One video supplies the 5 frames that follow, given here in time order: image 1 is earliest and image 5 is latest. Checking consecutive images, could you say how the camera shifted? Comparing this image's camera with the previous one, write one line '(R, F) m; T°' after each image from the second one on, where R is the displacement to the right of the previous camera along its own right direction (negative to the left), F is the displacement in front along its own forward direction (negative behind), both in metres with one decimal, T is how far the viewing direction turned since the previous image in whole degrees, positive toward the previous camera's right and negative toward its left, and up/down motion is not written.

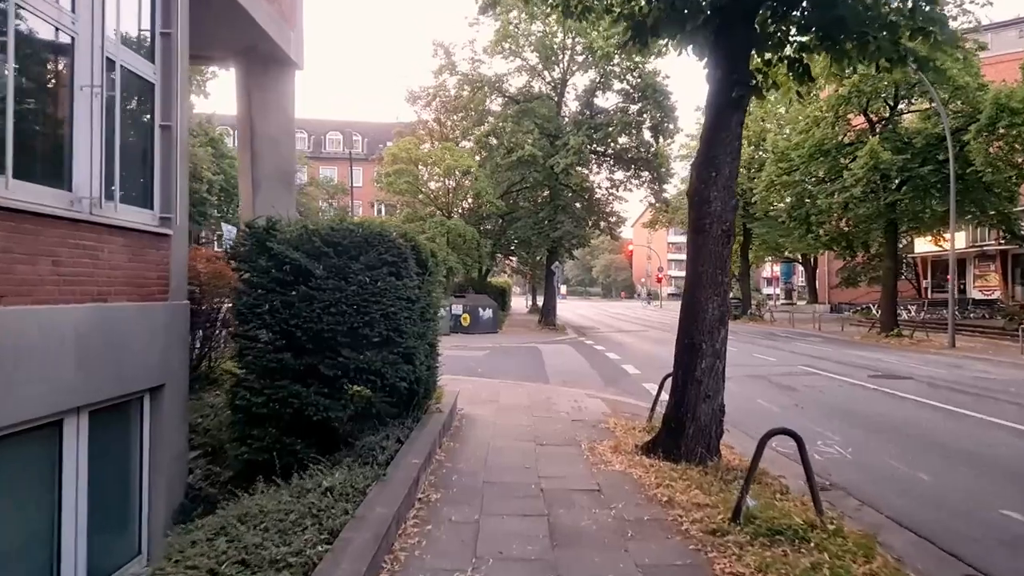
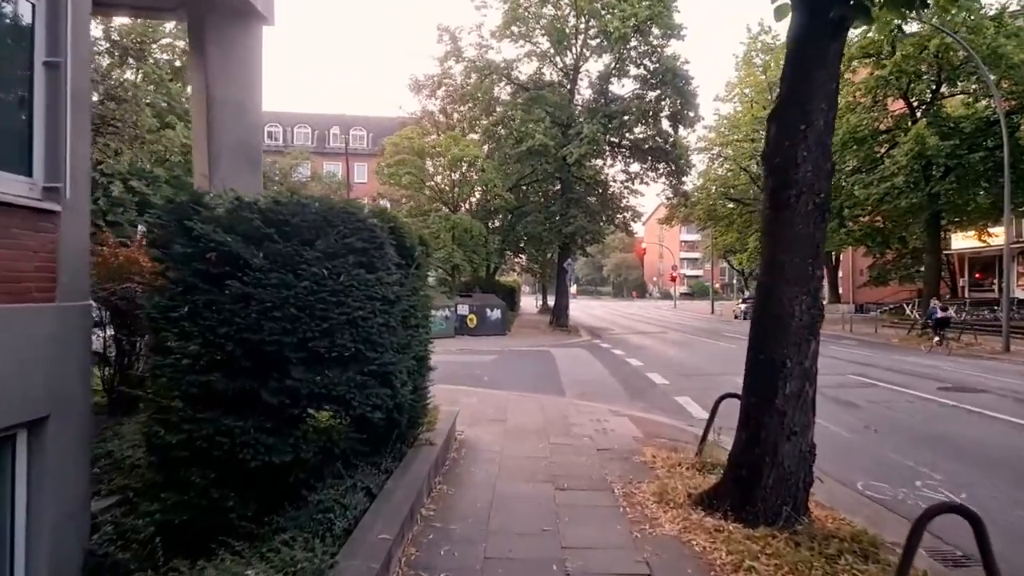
(0.0, +2.1) m; -1°
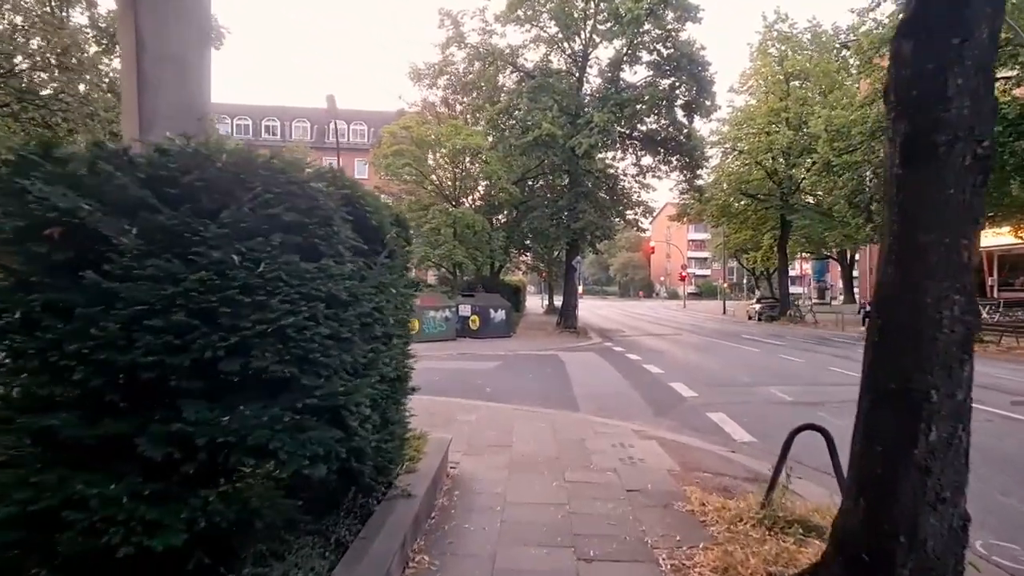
(0.0, +1.9) m; 0°
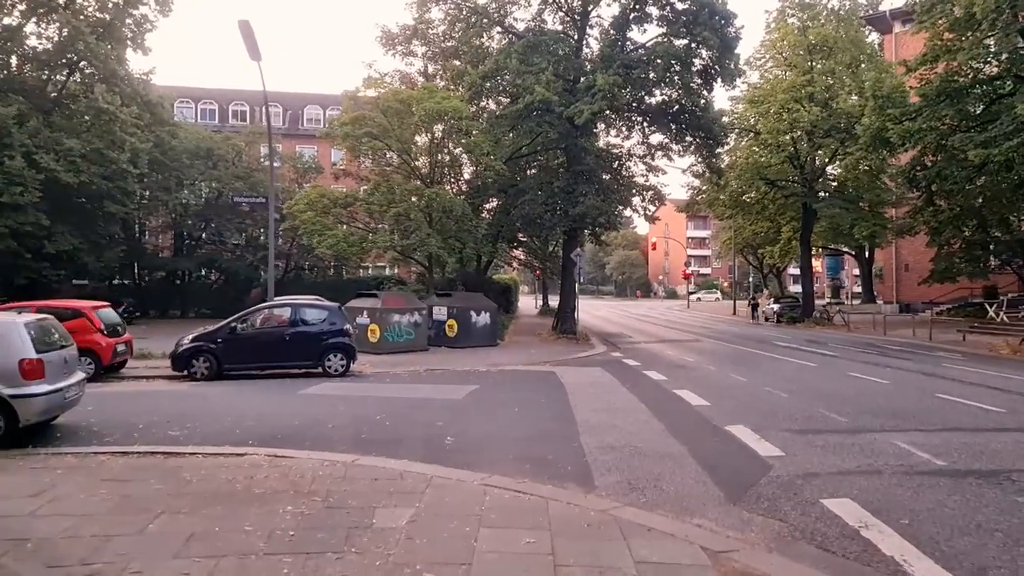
(+0.3, +4.9) m; +1°
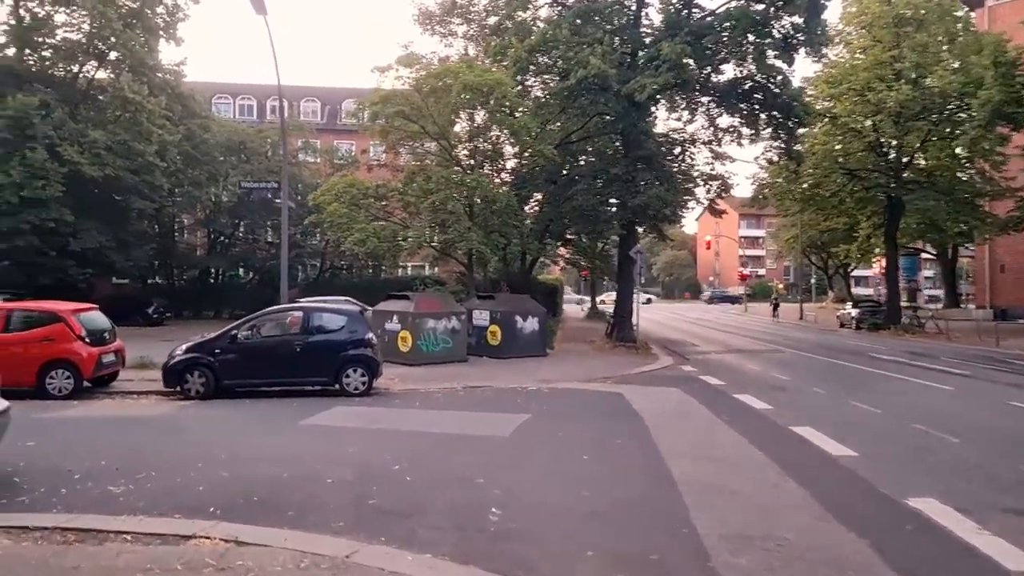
(-0.3, +2.9) m; -3°
